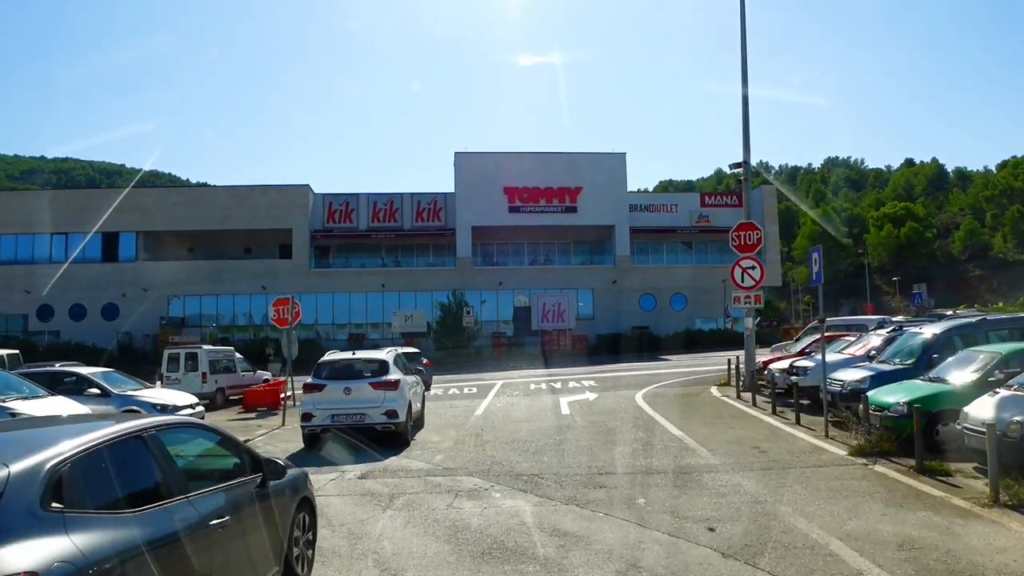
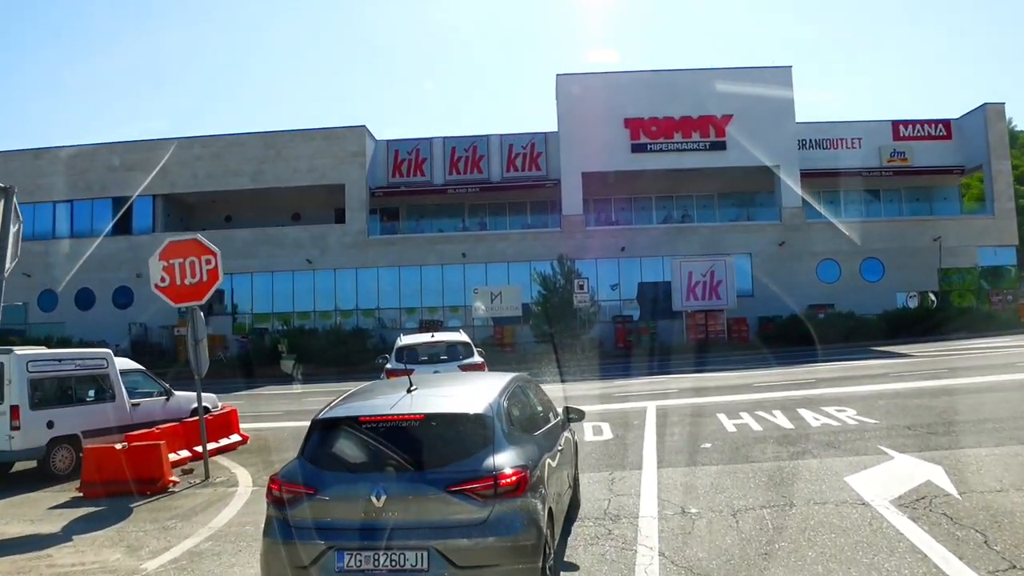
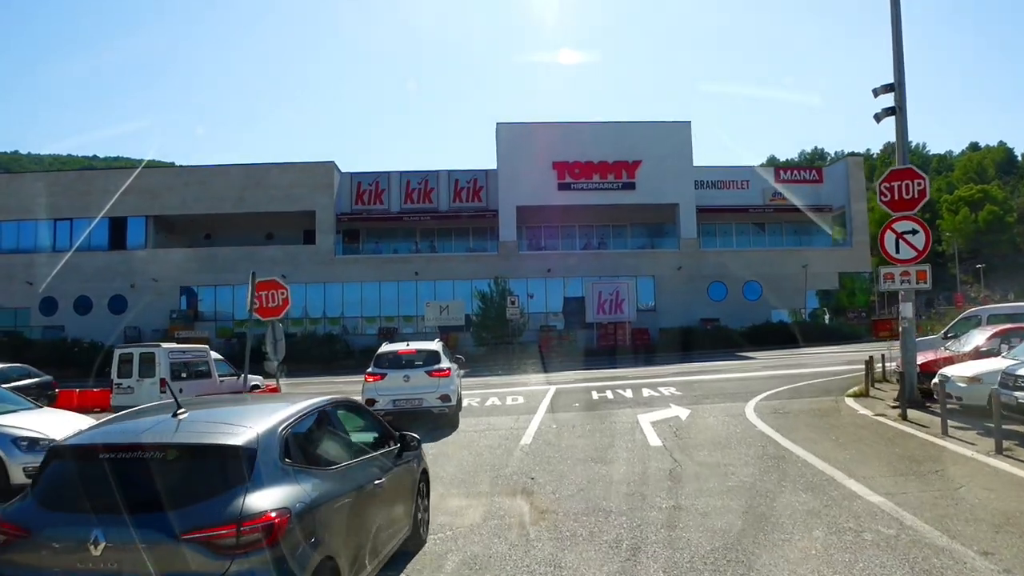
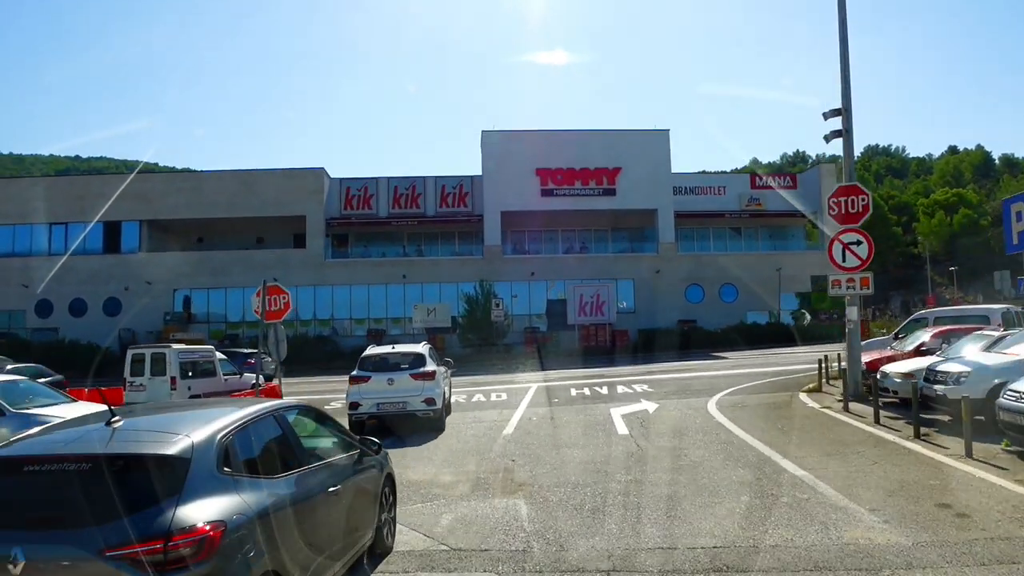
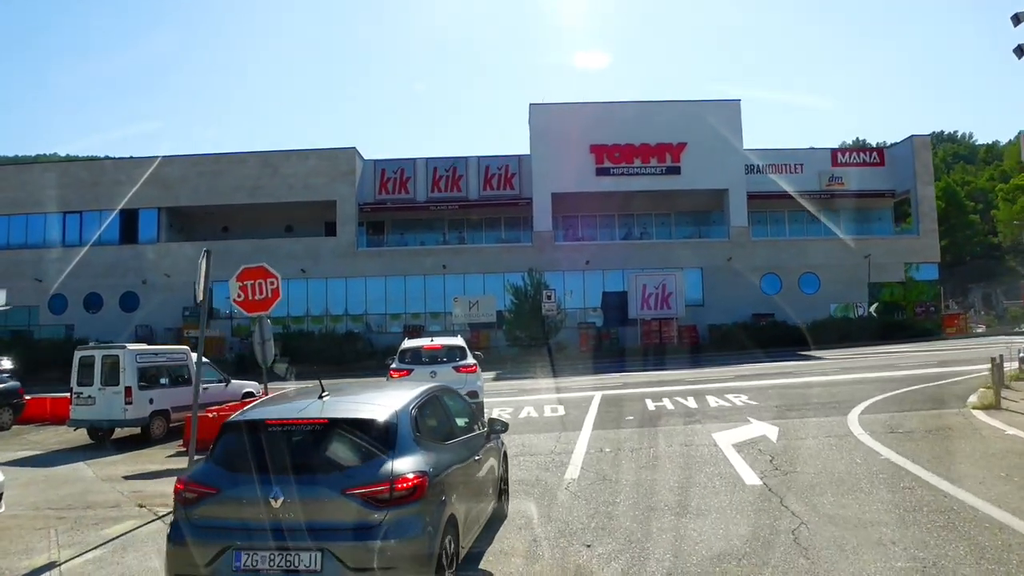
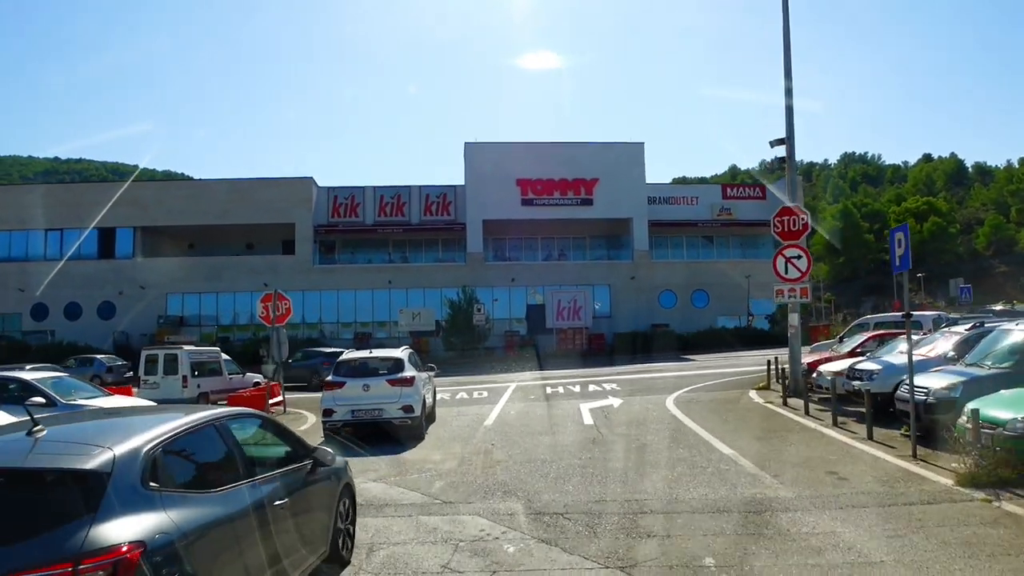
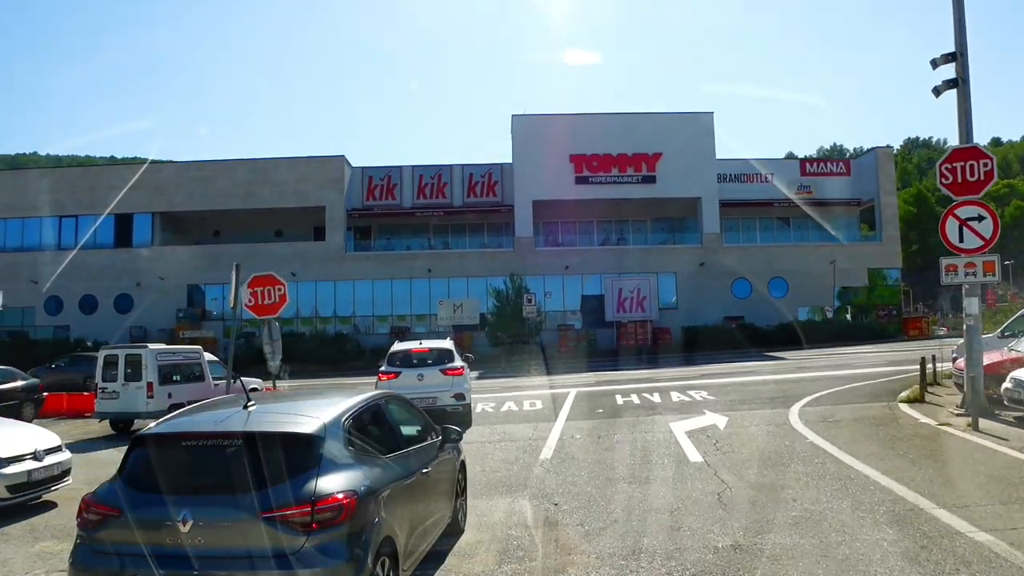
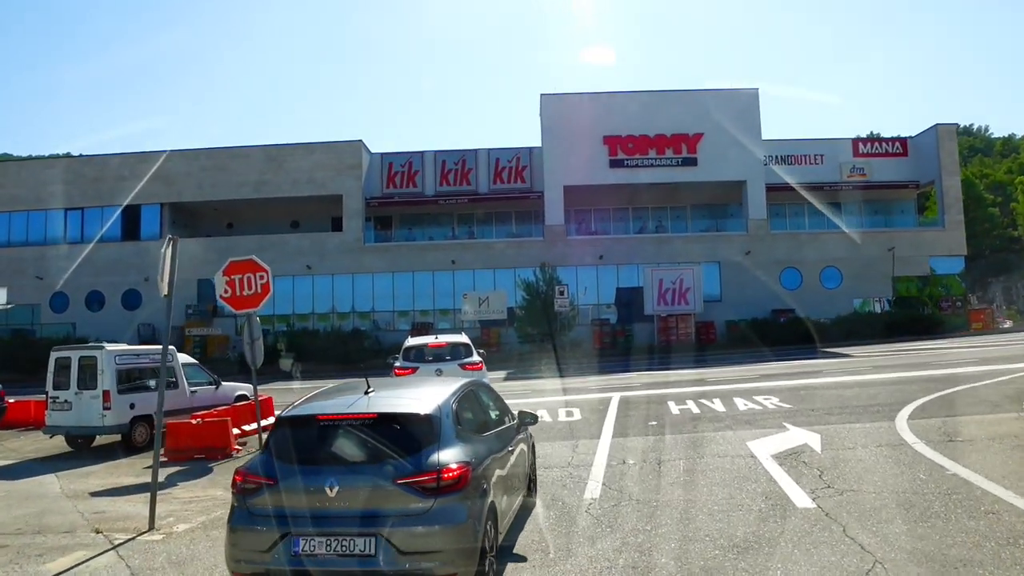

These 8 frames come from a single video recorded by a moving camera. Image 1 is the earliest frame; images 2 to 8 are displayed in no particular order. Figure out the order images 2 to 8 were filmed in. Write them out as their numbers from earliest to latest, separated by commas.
6, 4, 3, 7, 5, 8, 2
